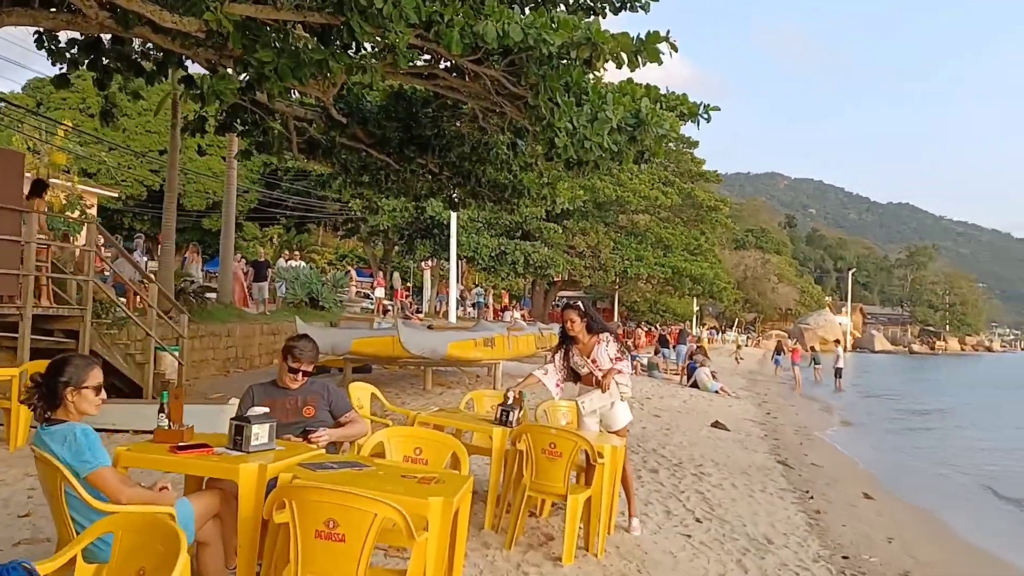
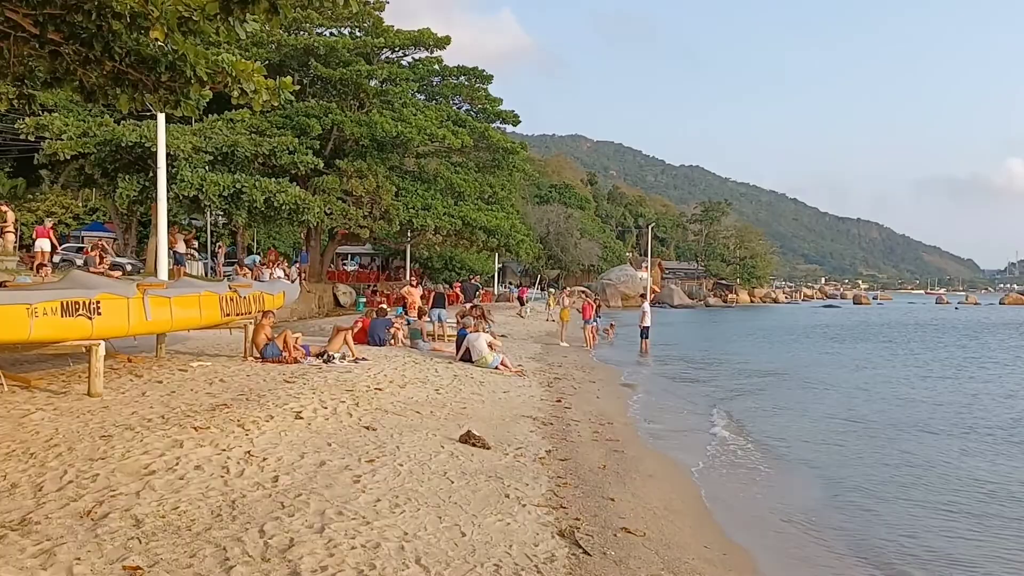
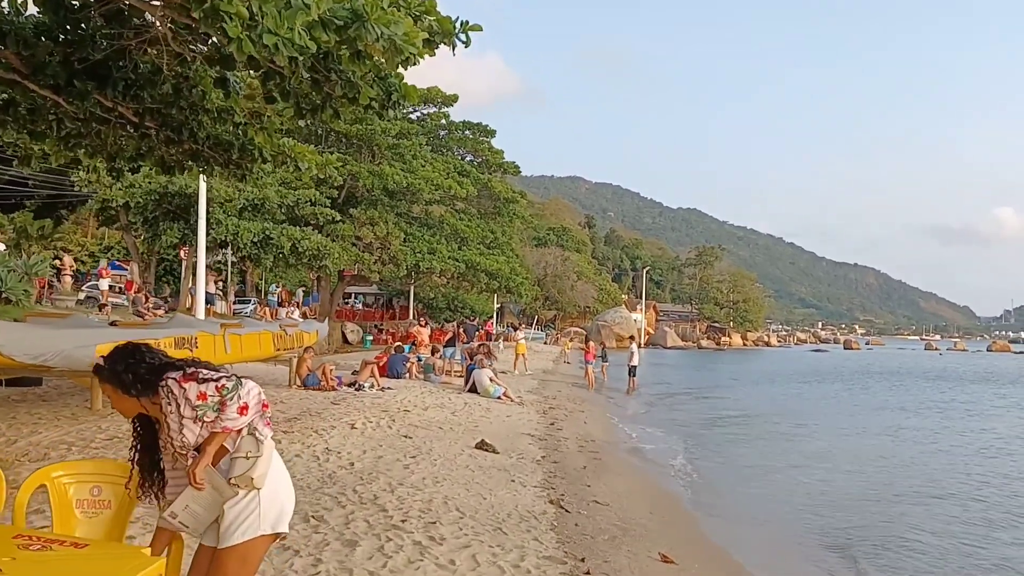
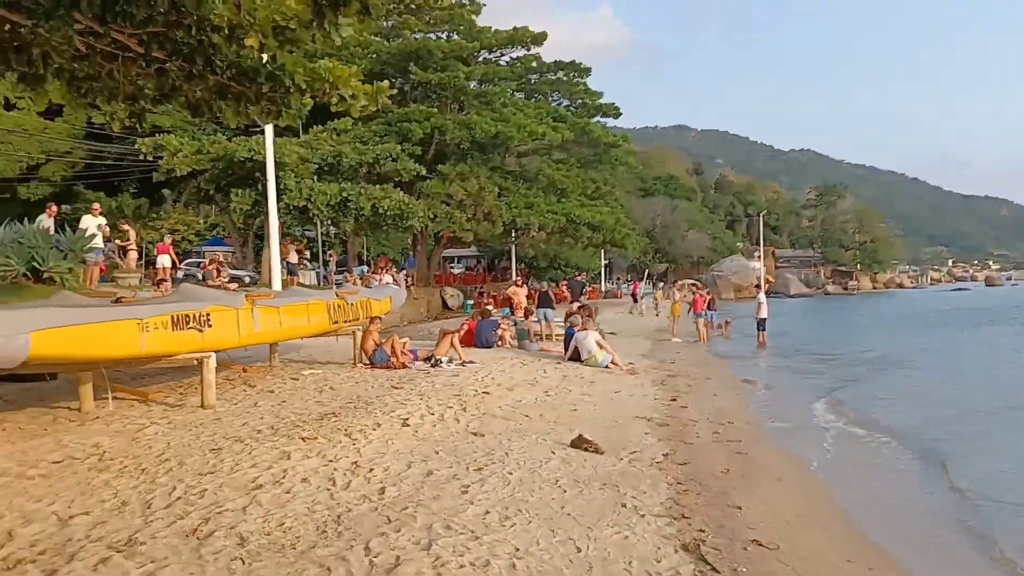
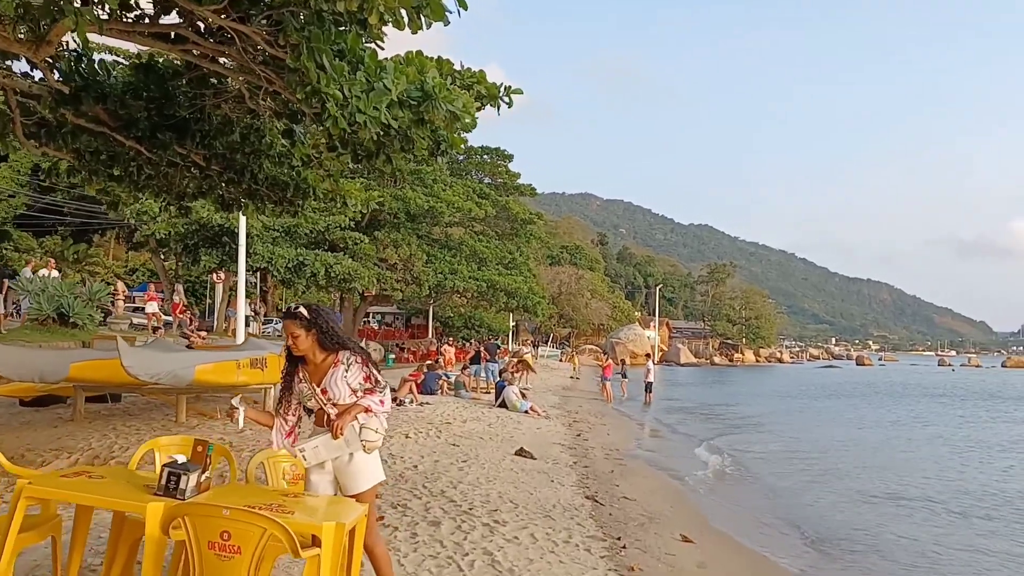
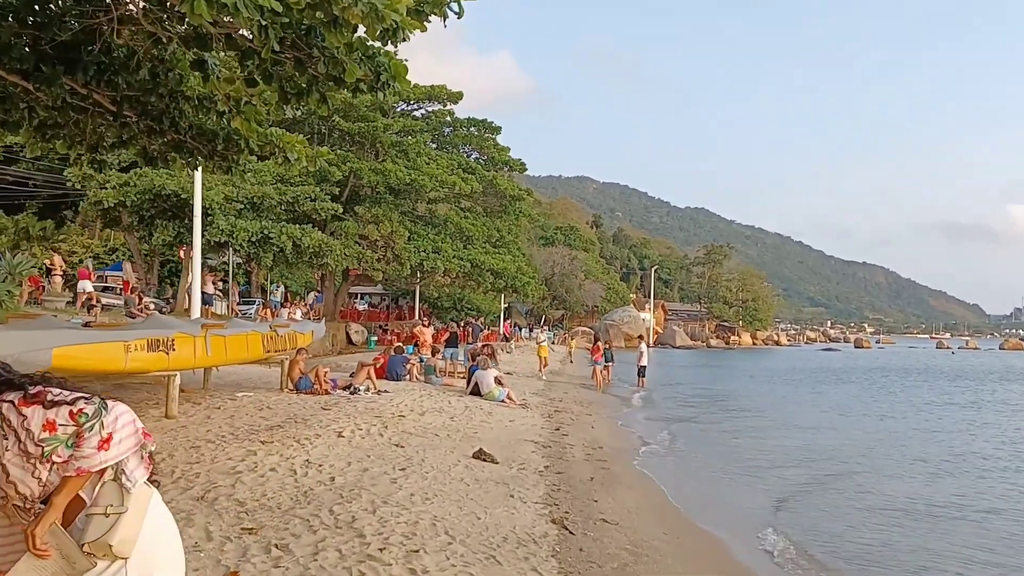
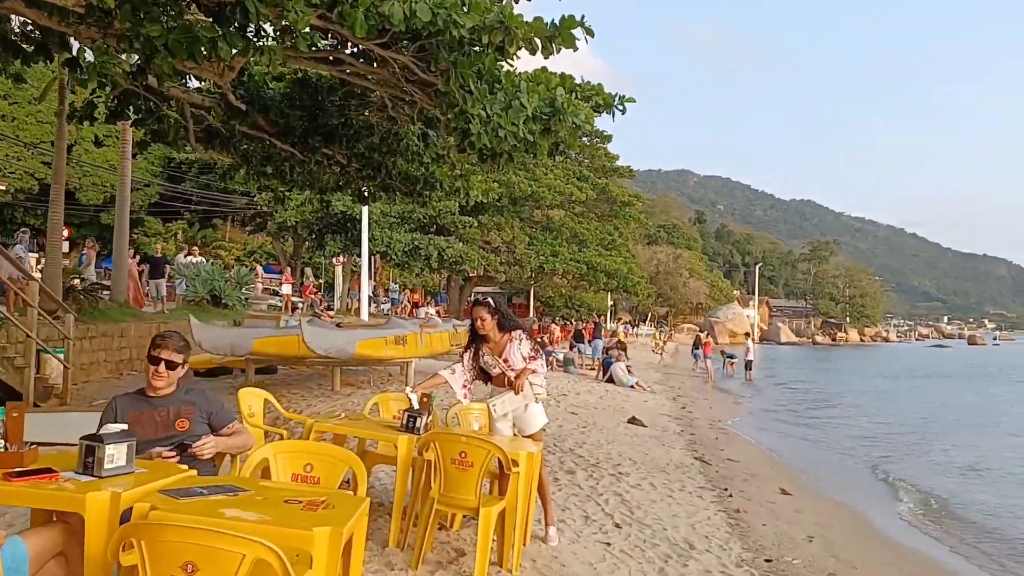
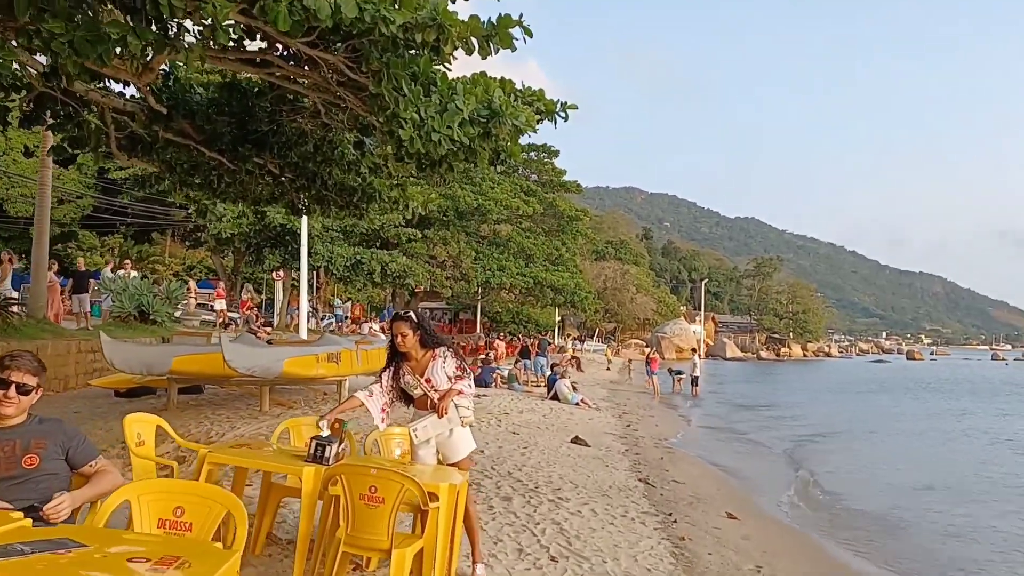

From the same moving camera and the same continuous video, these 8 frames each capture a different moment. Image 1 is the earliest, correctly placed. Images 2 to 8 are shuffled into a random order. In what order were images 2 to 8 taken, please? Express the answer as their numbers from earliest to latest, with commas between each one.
7, 8, 5, 3, 6, 2, 4
